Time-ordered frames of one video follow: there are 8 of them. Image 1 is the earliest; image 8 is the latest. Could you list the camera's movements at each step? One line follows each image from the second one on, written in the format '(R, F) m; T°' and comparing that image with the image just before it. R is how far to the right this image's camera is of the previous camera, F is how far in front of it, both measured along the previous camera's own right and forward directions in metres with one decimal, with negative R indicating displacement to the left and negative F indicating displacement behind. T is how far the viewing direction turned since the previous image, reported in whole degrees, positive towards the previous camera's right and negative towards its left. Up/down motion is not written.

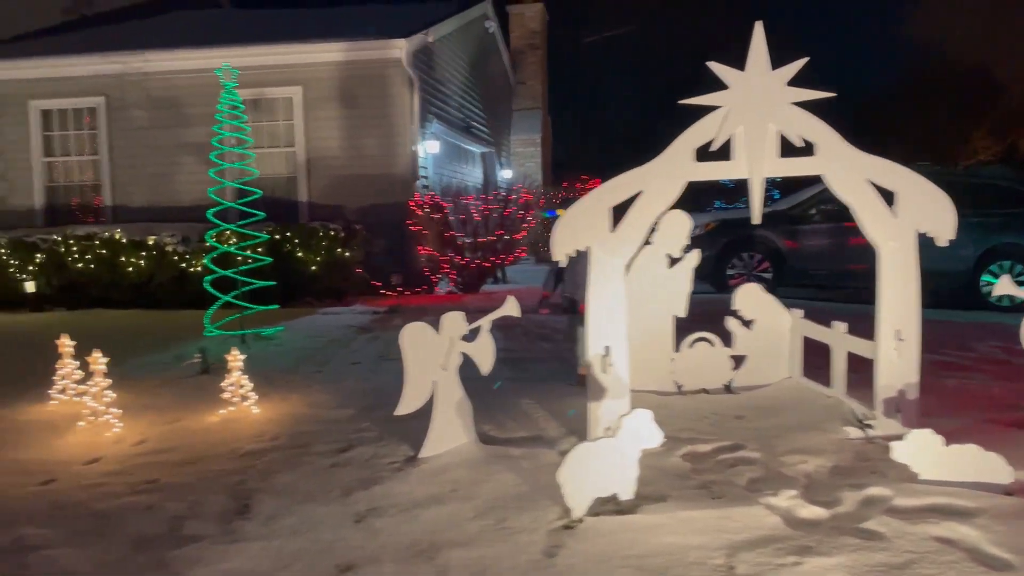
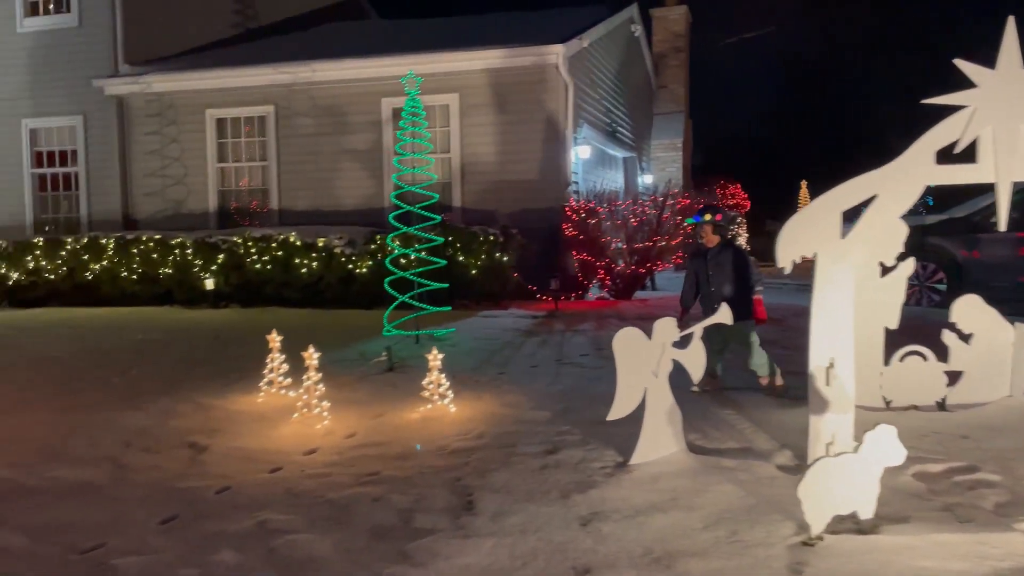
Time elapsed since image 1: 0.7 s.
(-0.5, 0.0) m; -8°
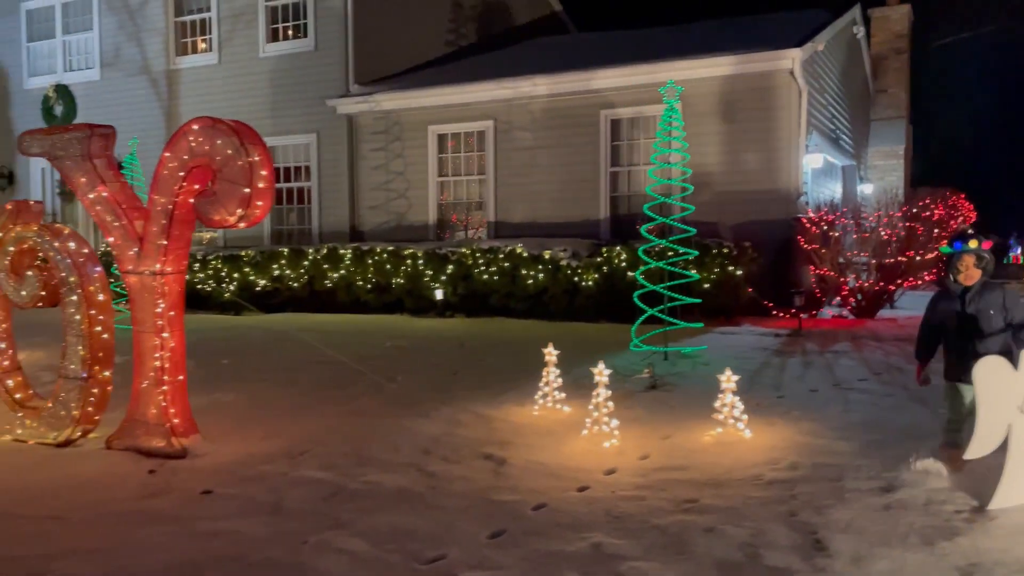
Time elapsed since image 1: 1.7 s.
(-0.8, +0.1) m; -11°
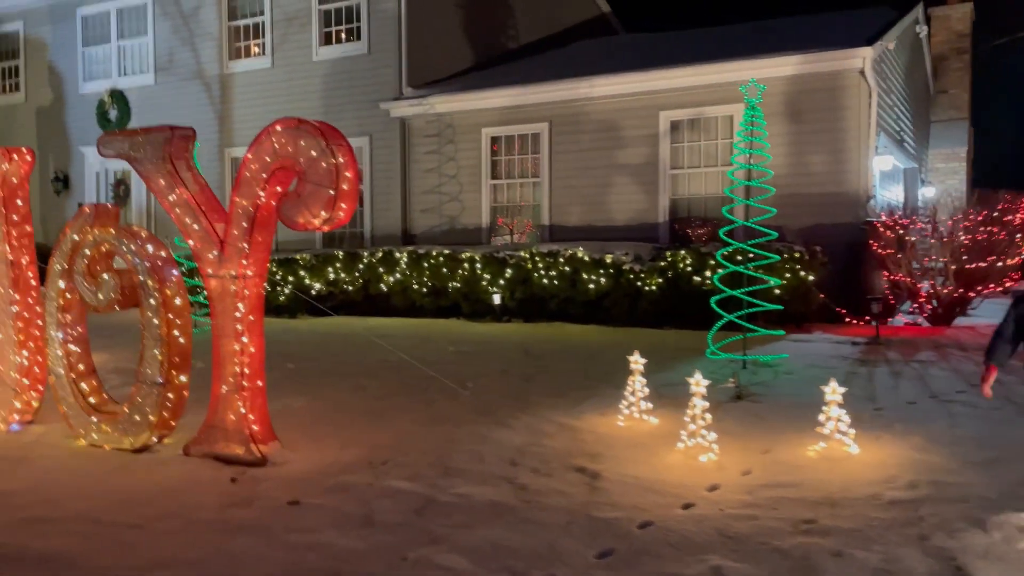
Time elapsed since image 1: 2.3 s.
(-0.4, +0.2) m; -2°
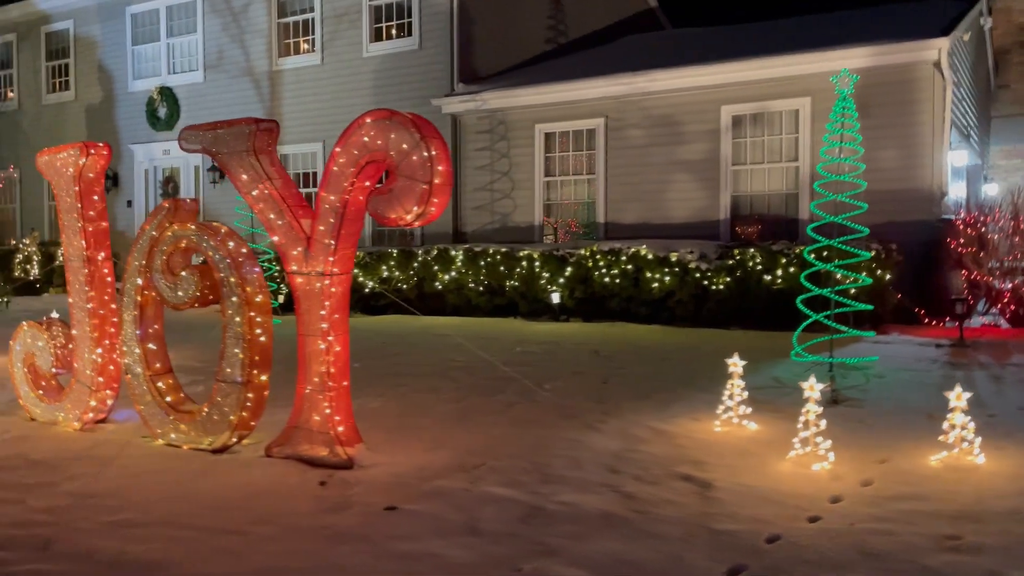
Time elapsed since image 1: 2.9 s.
(-0.4, +0.2) m; -2°
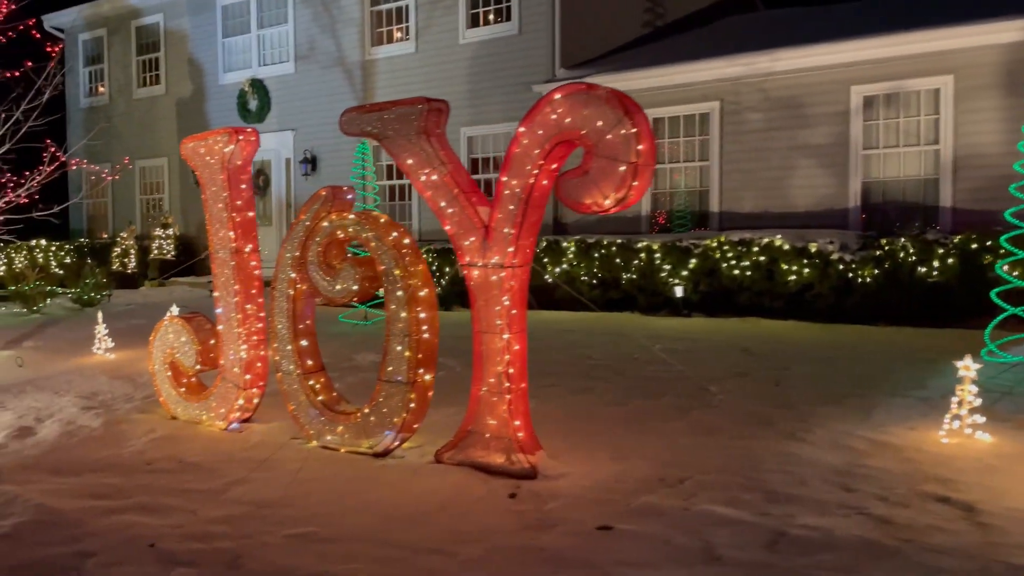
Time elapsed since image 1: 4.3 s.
(-0.8, +0.5) m; -4°
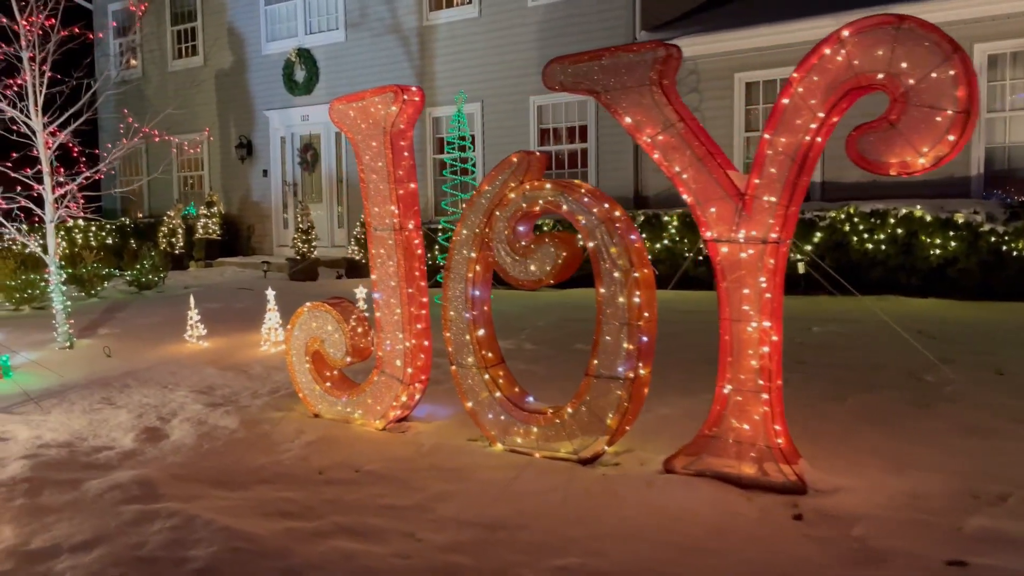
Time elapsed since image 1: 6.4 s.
(-1.3, +0.8) m; 0°
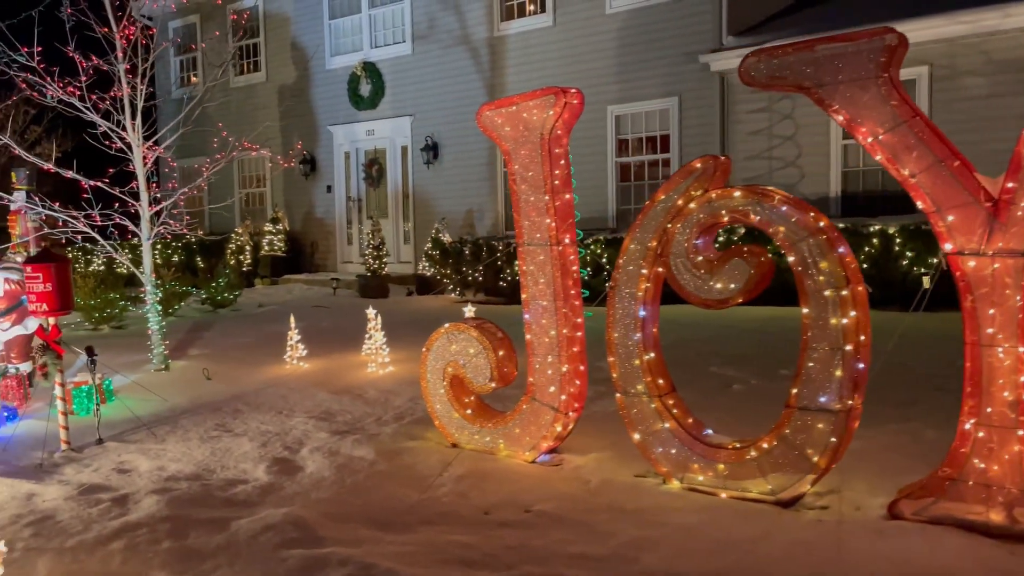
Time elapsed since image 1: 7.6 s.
(-0.8, +0.4) m; -2°
